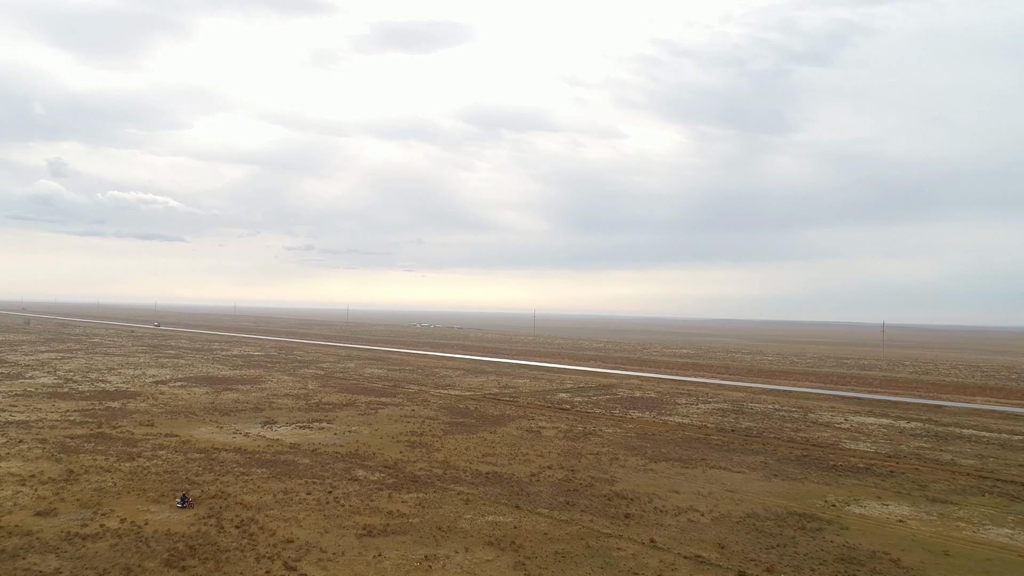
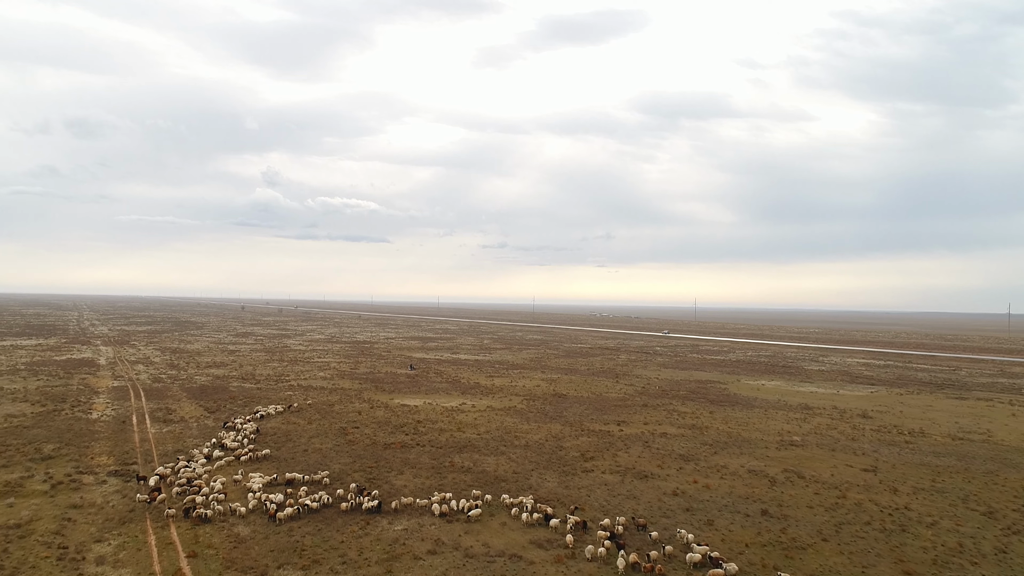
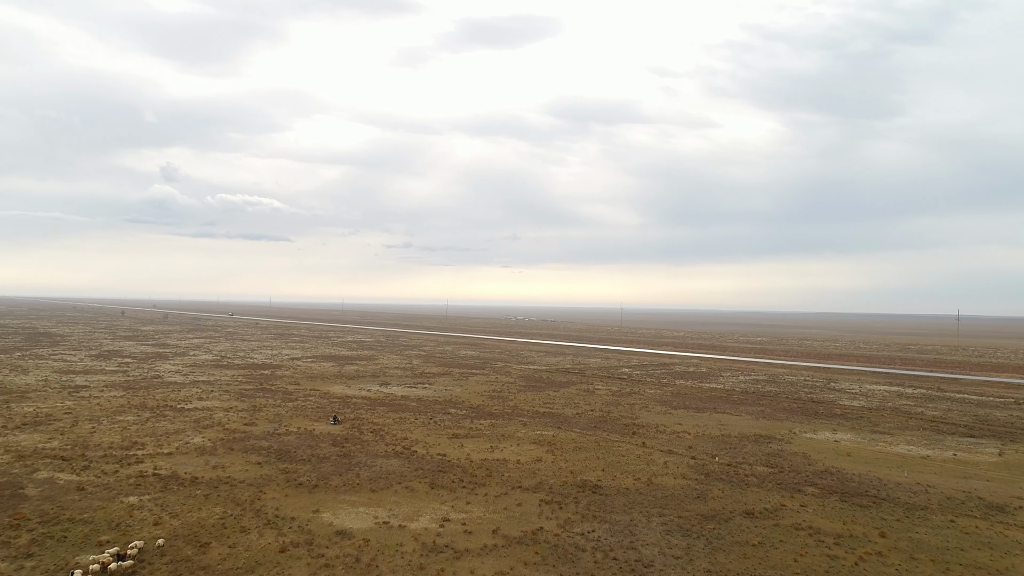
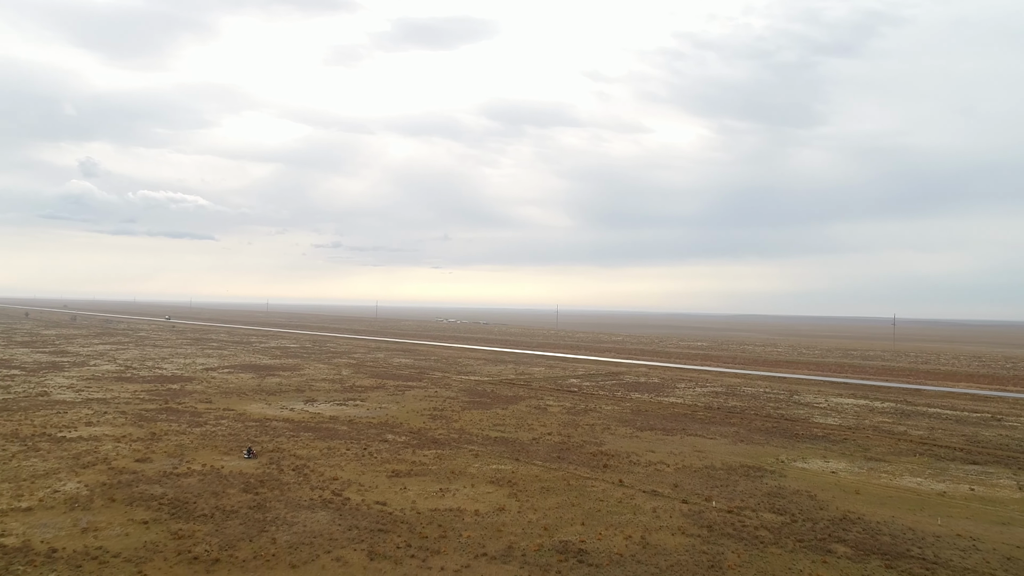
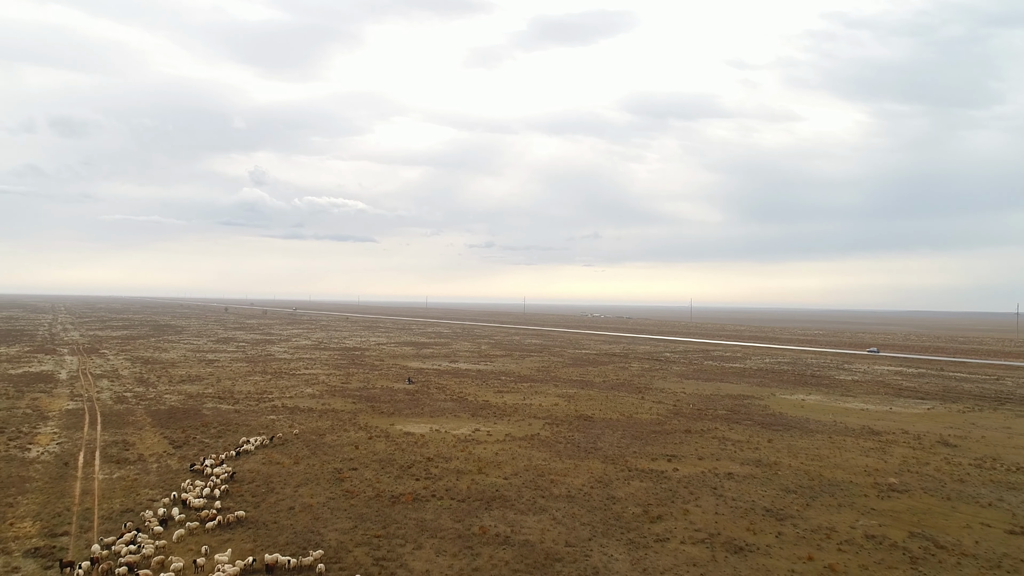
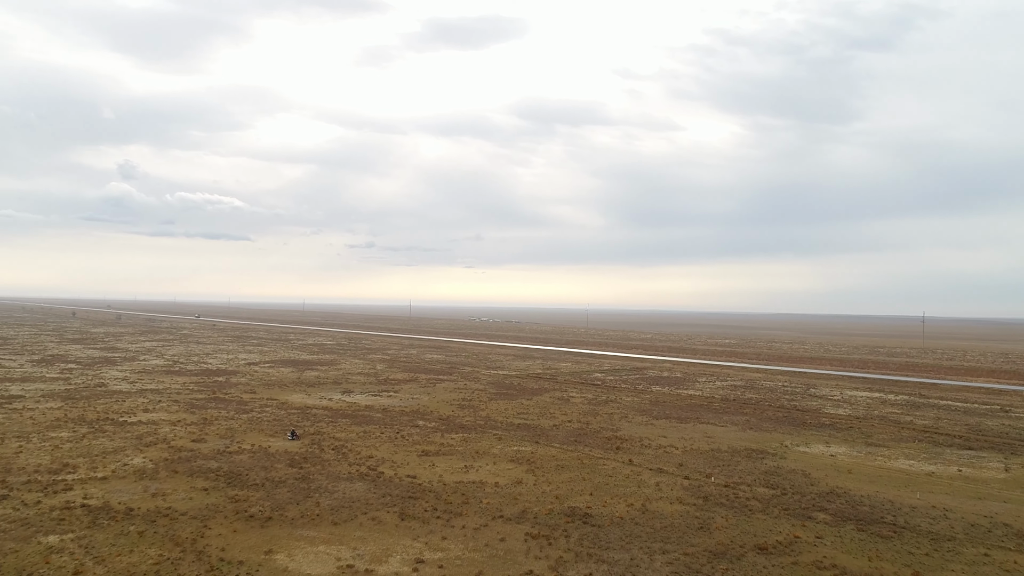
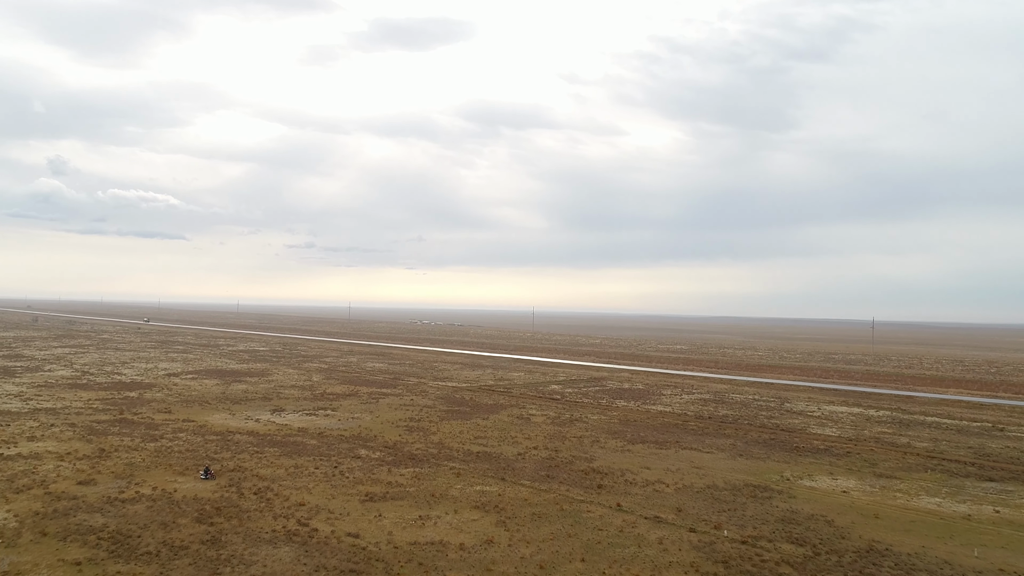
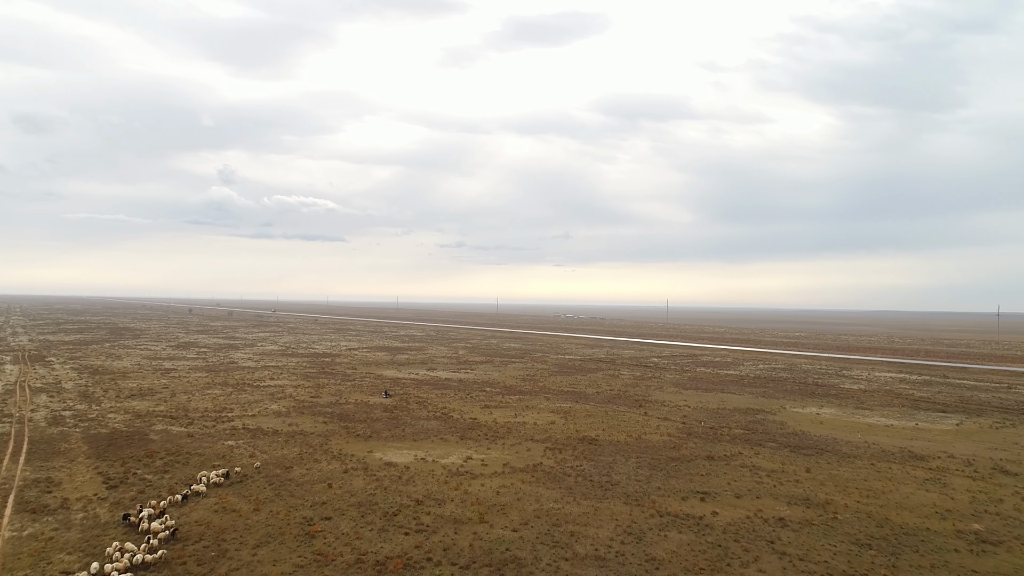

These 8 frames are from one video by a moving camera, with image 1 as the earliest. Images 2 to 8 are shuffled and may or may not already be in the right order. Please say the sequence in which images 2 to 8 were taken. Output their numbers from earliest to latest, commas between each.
7, 4, 6, 3, 8, 5, 2
